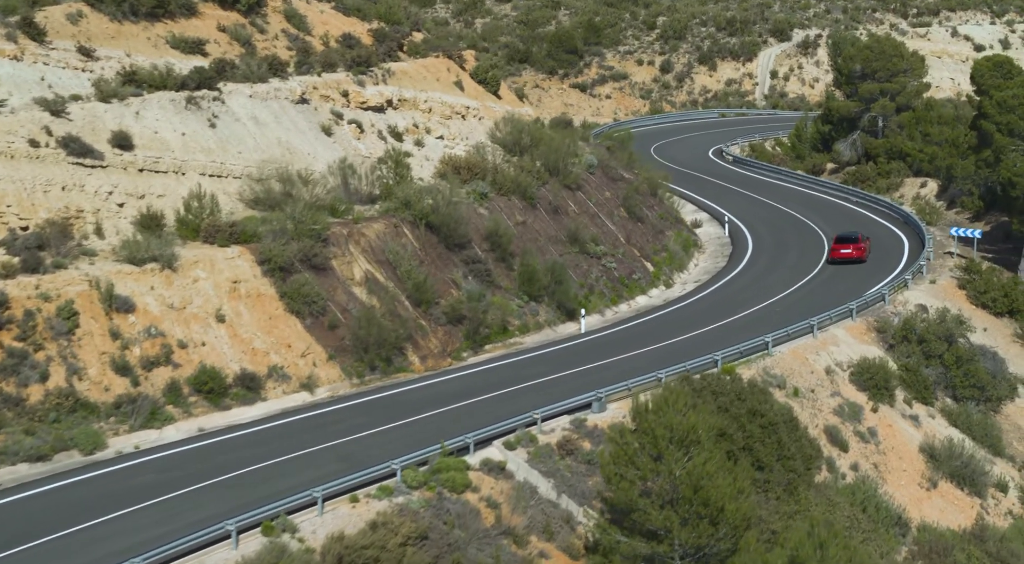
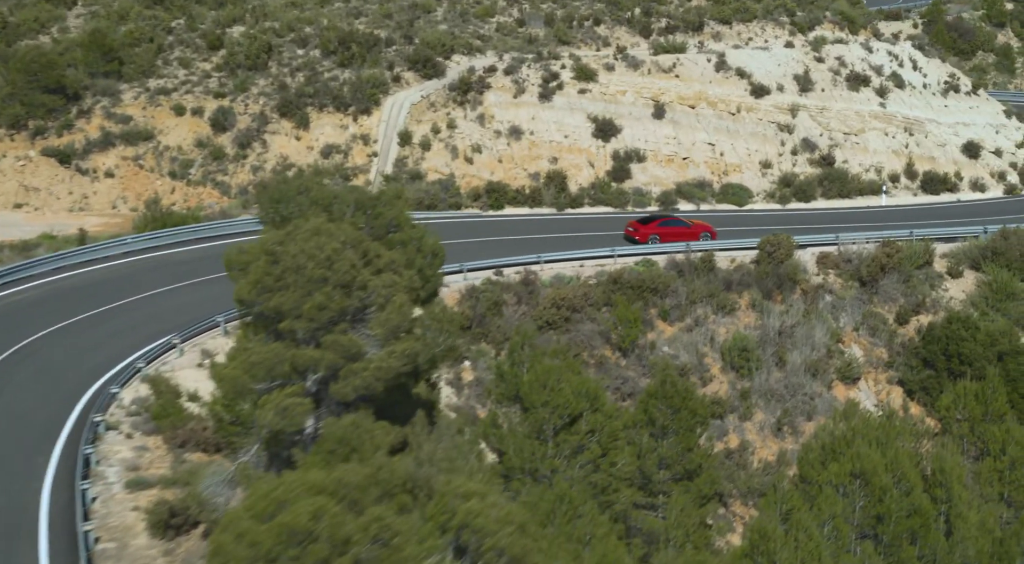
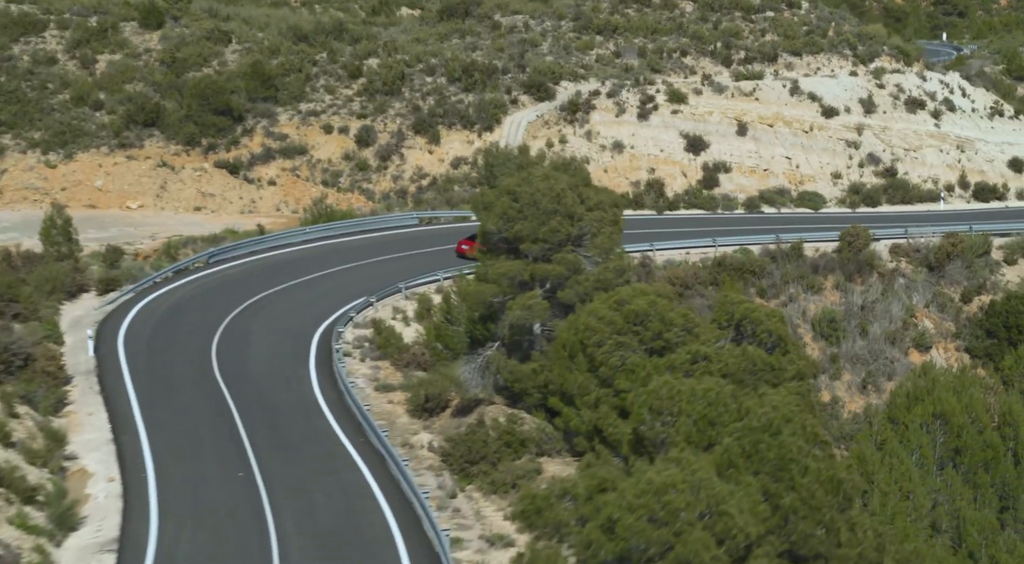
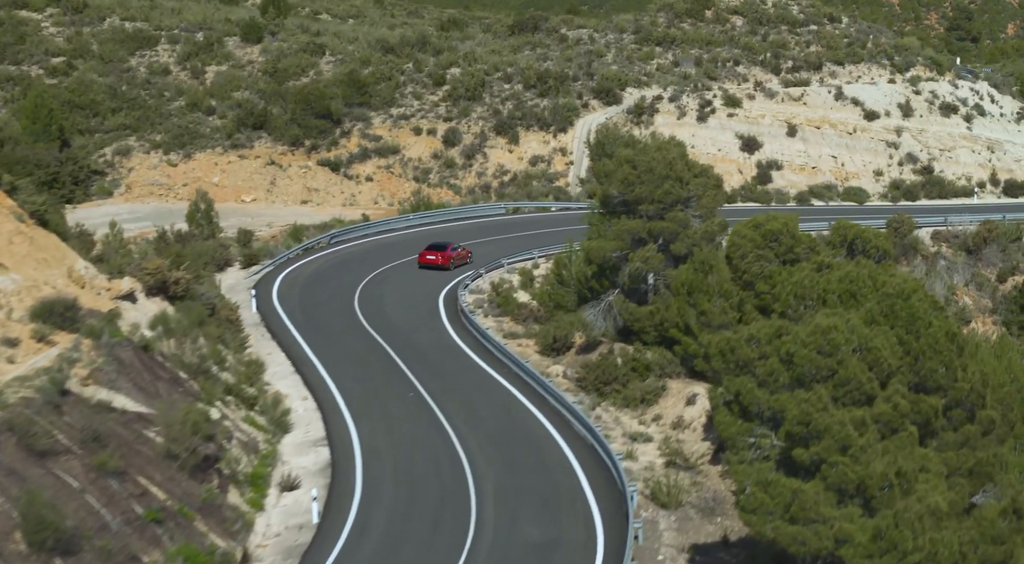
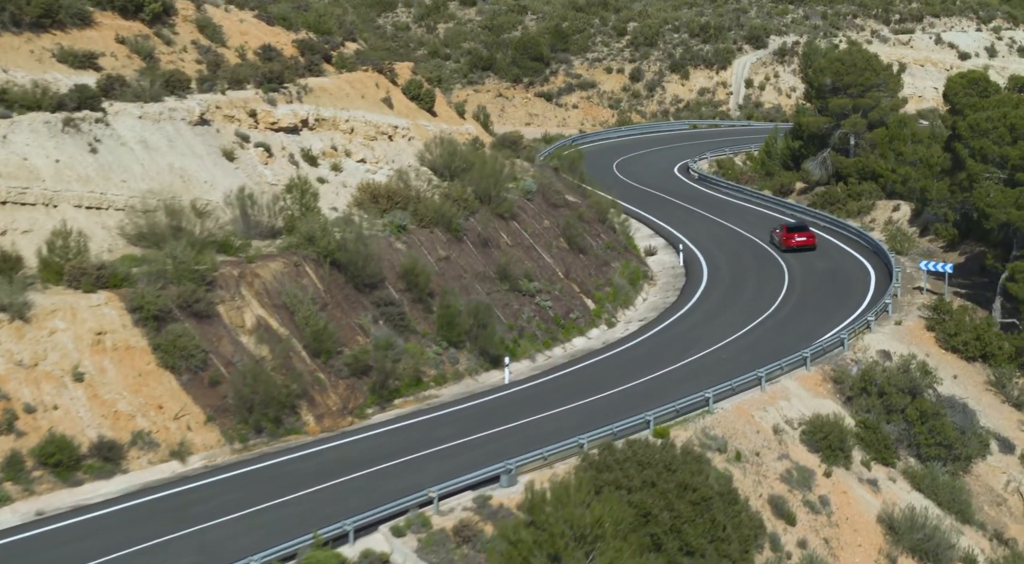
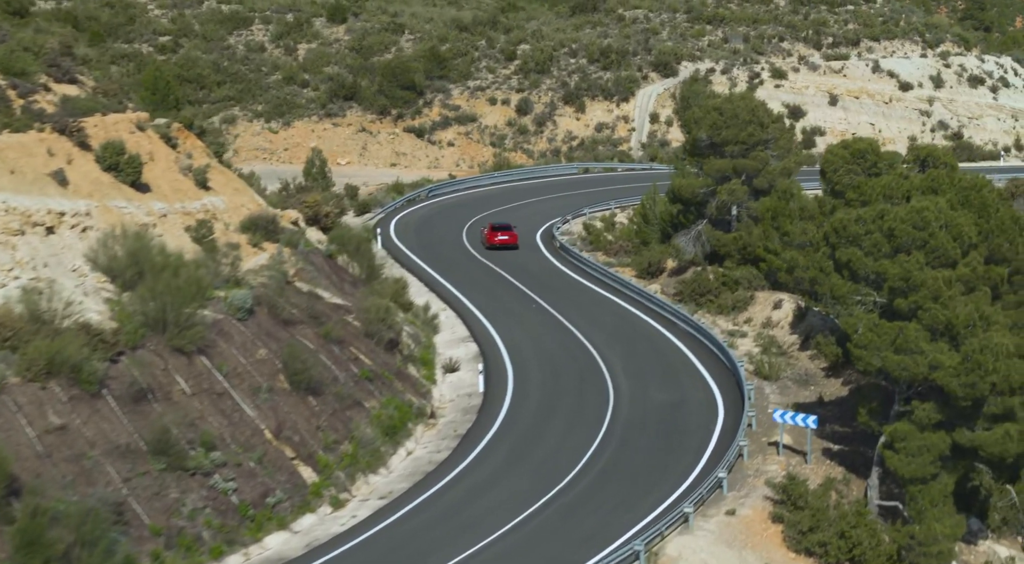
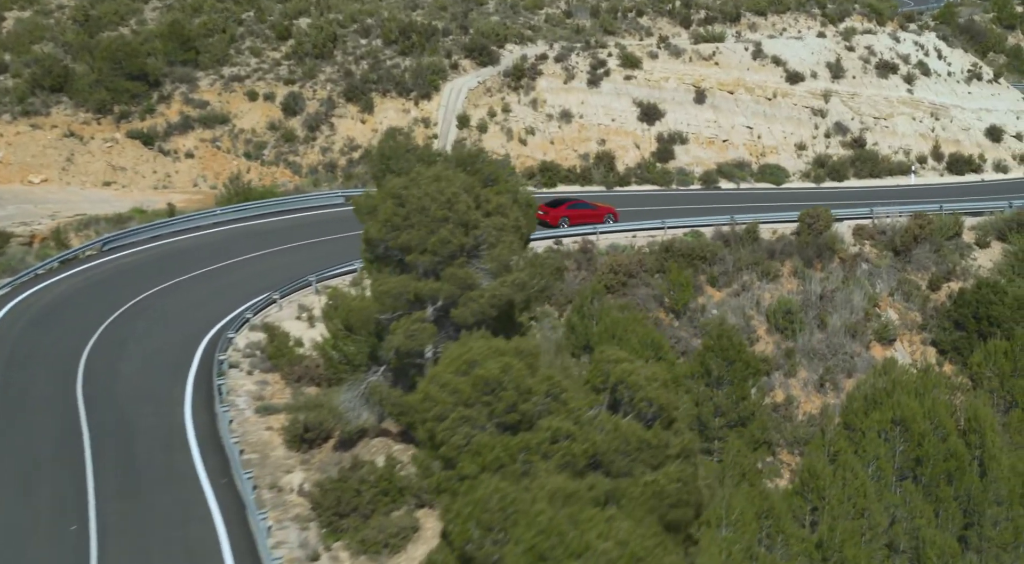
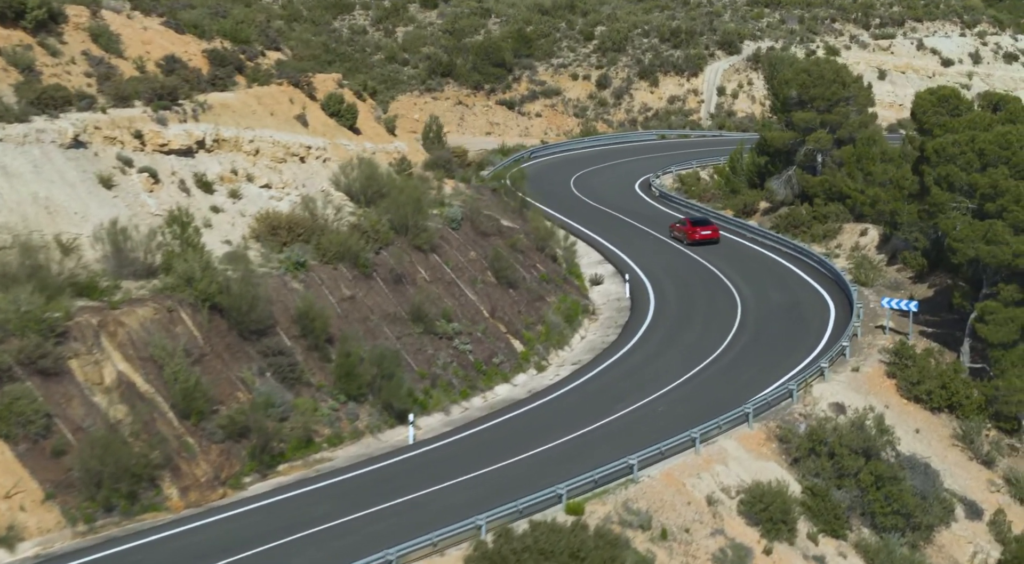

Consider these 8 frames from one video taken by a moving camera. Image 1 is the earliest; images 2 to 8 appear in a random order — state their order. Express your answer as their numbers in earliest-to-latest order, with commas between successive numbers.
5, 8, 6, 4, 3, 7, 2
